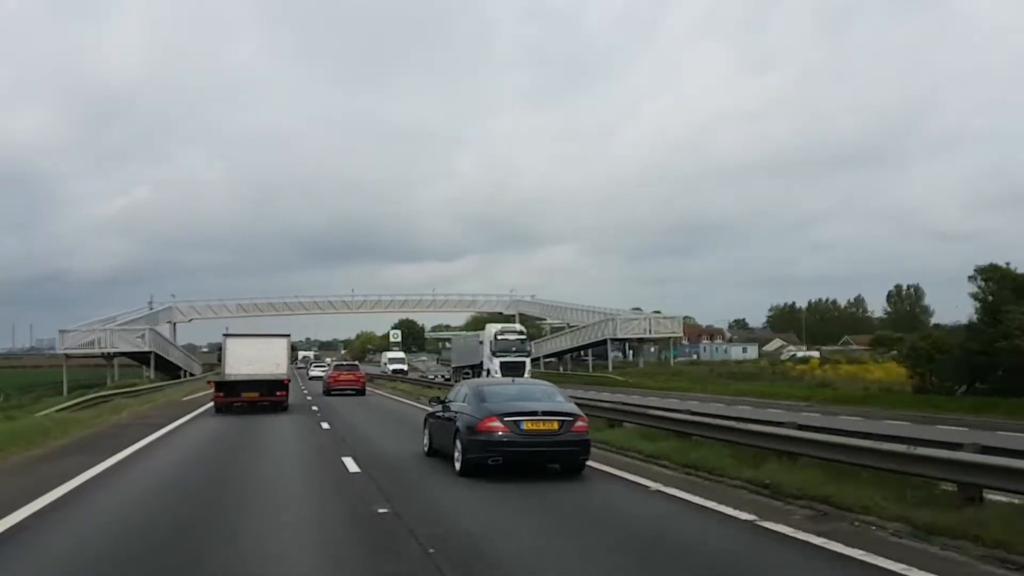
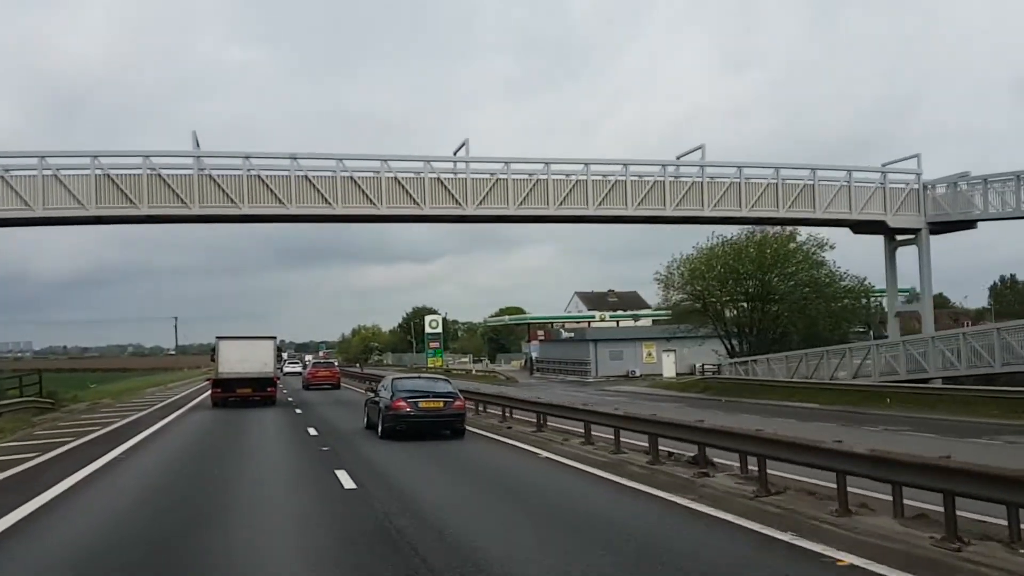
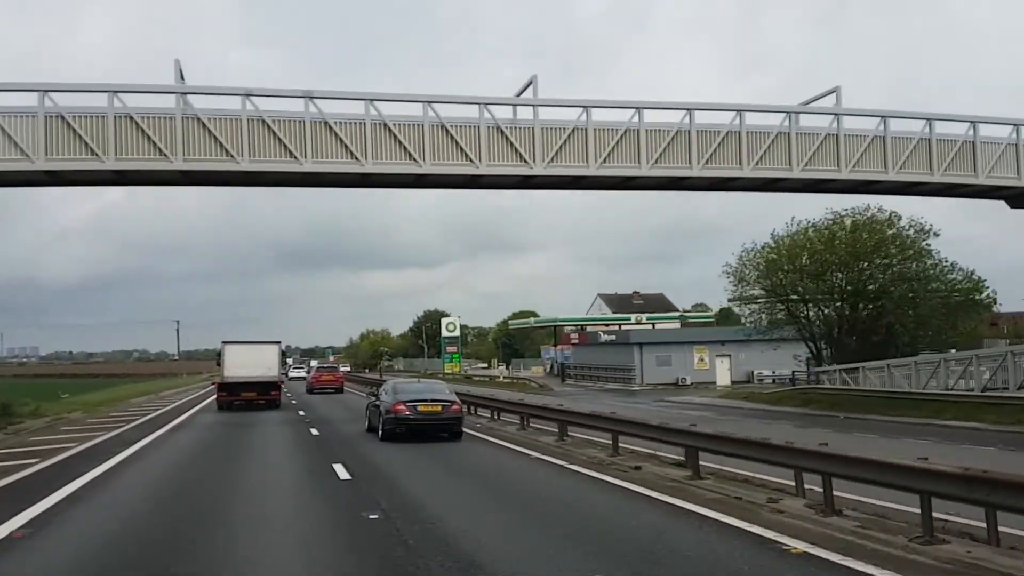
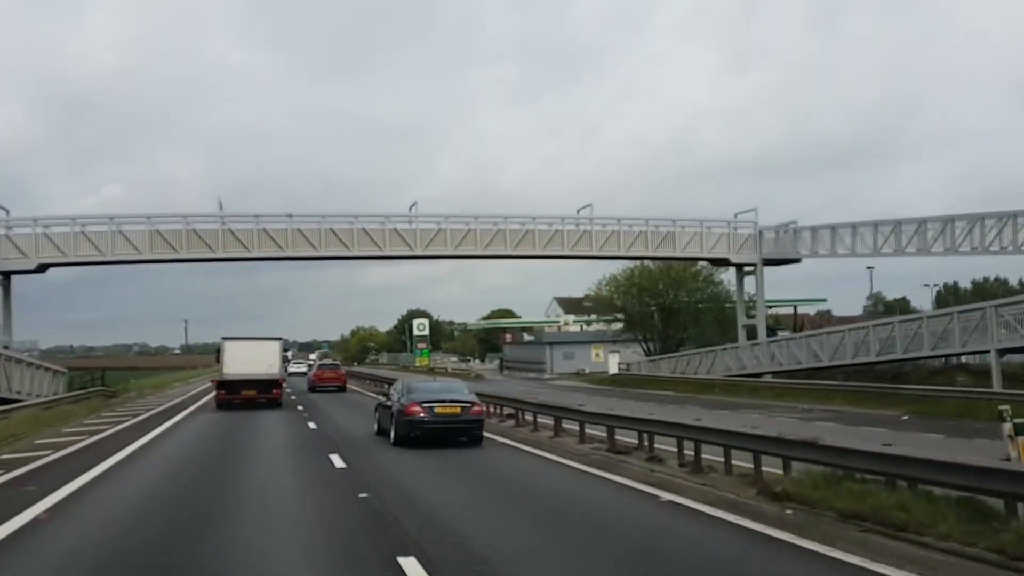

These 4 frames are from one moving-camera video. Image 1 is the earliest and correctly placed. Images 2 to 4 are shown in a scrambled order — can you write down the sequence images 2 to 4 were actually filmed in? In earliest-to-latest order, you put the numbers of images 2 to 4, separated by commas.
4, 2, 3
